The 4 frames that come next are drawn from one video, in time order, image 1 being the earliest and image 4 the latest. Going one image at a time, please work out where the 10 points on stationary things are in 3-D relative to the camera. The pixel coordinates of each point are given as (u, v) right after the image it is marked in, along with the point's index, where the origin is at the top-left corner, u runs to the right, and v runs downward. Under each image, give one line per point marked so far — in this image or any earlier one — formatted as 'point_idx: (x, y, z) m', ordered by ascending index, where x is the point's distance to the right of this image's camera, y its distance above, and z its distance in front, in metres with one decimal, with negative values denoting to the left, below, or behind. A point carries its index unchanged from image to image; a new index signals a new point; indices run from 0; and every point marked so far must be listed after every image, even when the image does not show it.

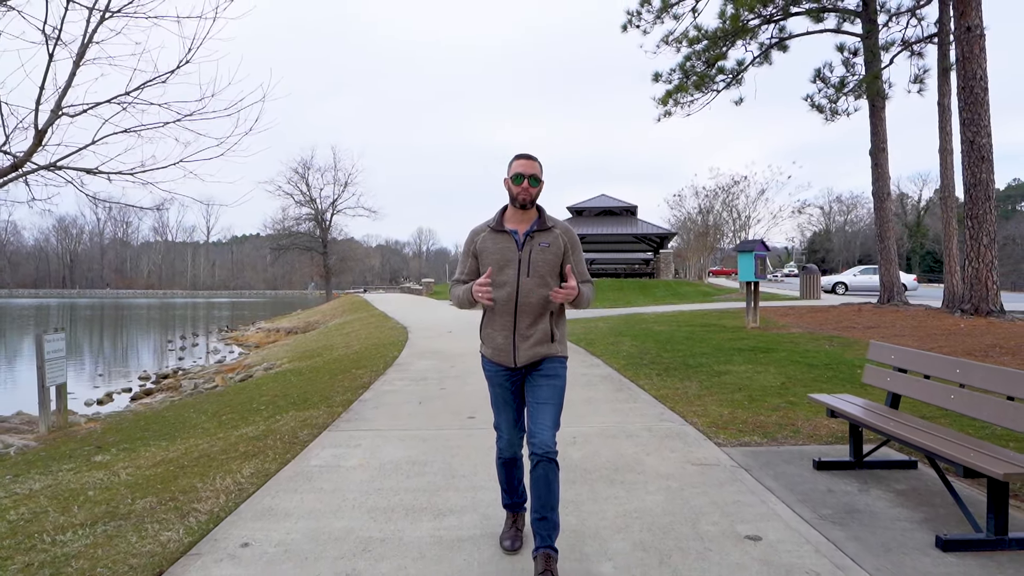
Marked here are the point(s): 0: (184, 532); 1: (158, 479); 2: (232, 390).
0: (-1.8, -1.4, +3.5) m
1: (-2.7, -1.4, +4.7) m
2: (-4.8, -1.8, +10.6) m
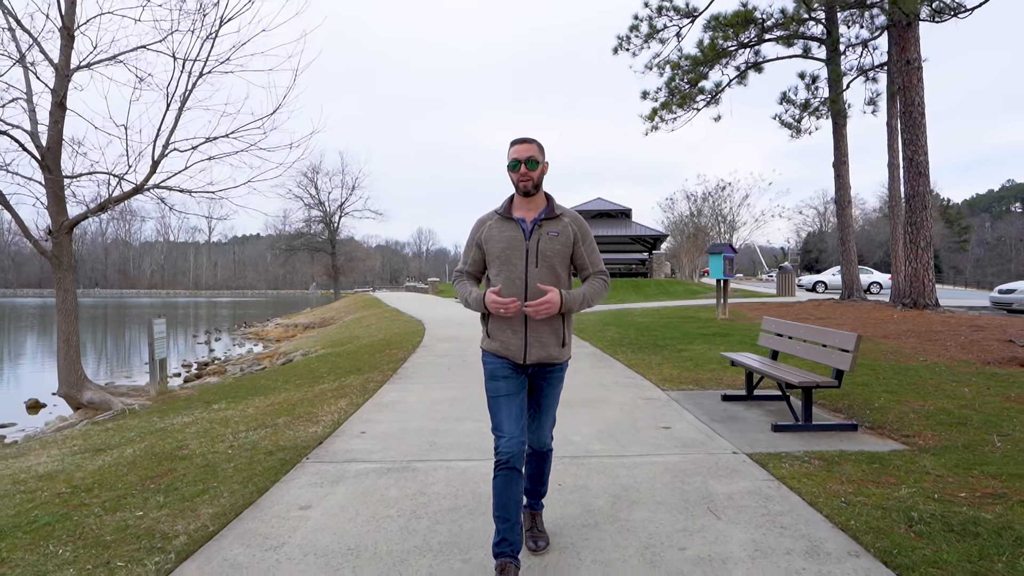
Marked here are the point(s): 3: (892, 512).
0: (-1.7, -1.3, +5.6) m
1: (-2.6, -1.4, +6.8) m
2: (-4.7, -1.7, +12.8) m
3: (+2.1, -1.2, +3.4) m
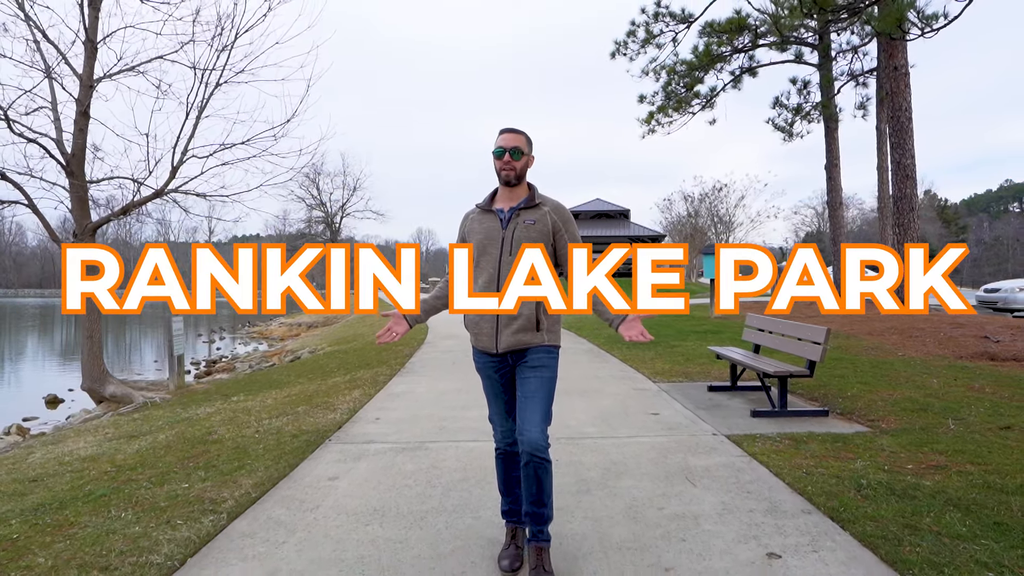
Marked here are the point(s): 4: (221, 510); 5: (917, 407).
0: (-1.7, -1.3, +6.1) m
1: (-2.6, -1.4, +7.3) m
2: (-4.7, -1.7, +13.3) m
3: (+2.1, -1.2, +3.9) m
4: (-1.7, -1.3, +3.7) m
5: (+3.9, -1.1, +5.8) m
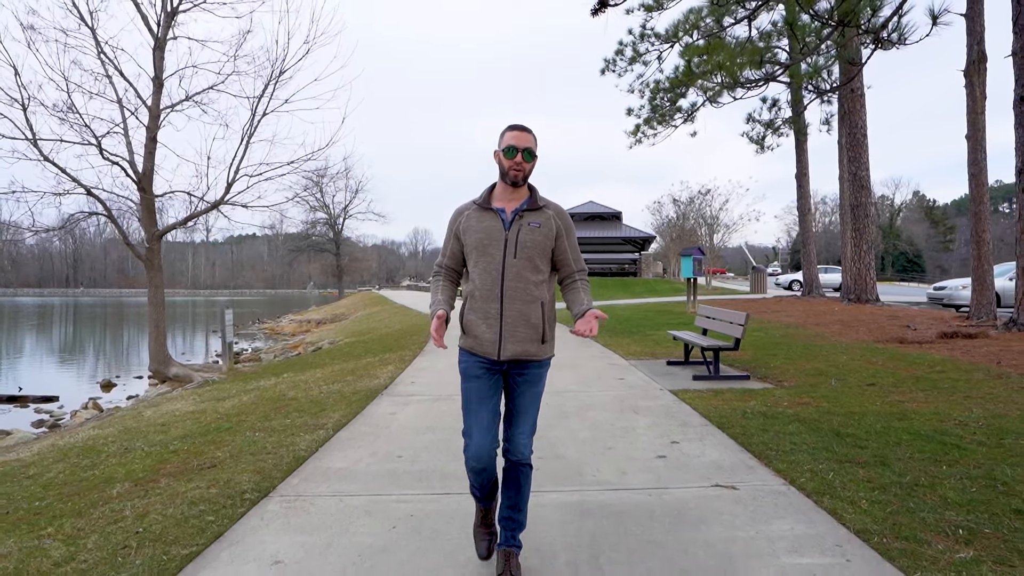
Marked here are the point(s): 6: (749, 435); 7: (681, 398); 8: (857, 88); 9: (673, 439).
0: (-1.7, -1.2, +8.0) m
1: (-2.5, -1.3, +9.2) m
2: (-4.8, -1.6, +15.2) m
3: (+2.1, -1.2, +5.8) m
4: (-1.7, -1.3, +5.6) m
5: (+3.9, -1.1, +7.8) m
6: (+1.9, -1.2, +4.9) m
7: (+1.8, -1.2, +6.4) m
8: (+9.9, +5.8, +17.7) m
9: (+1.3, -1.2, +4.9) m
